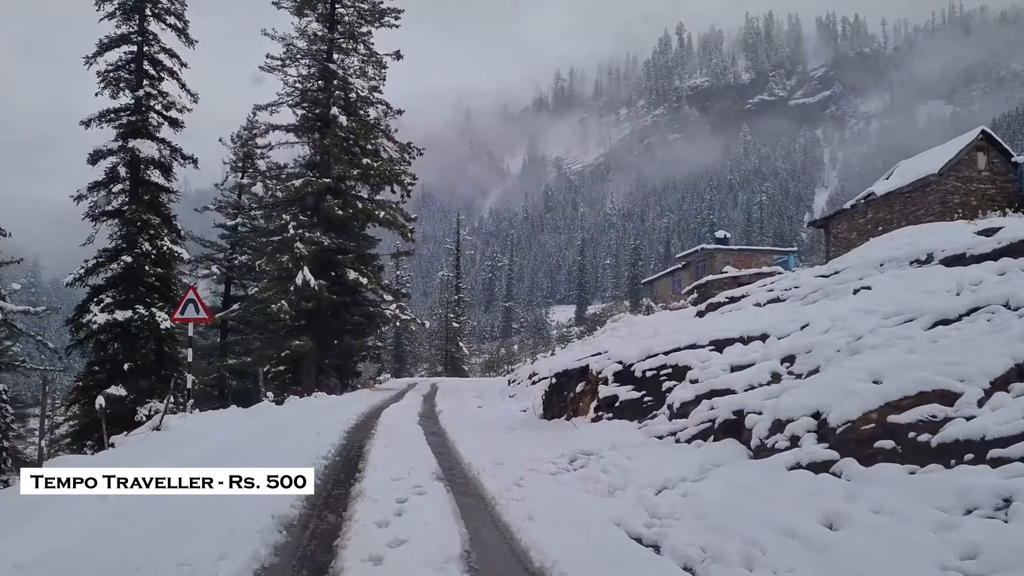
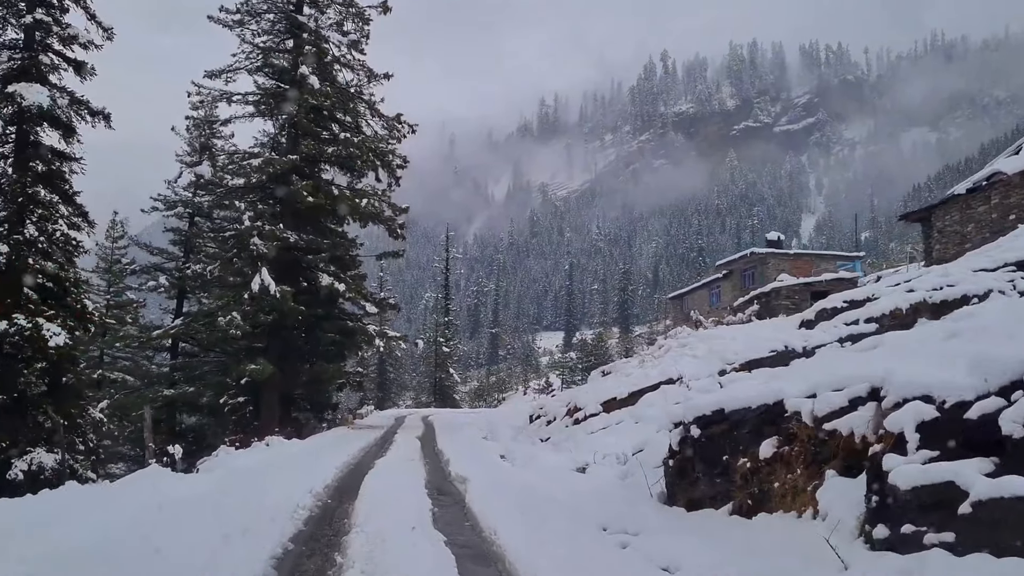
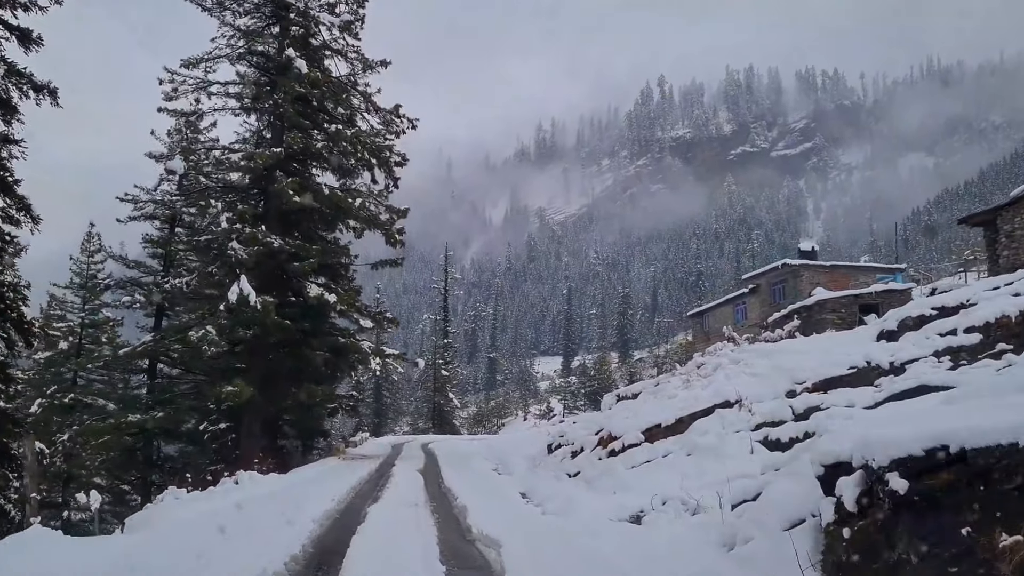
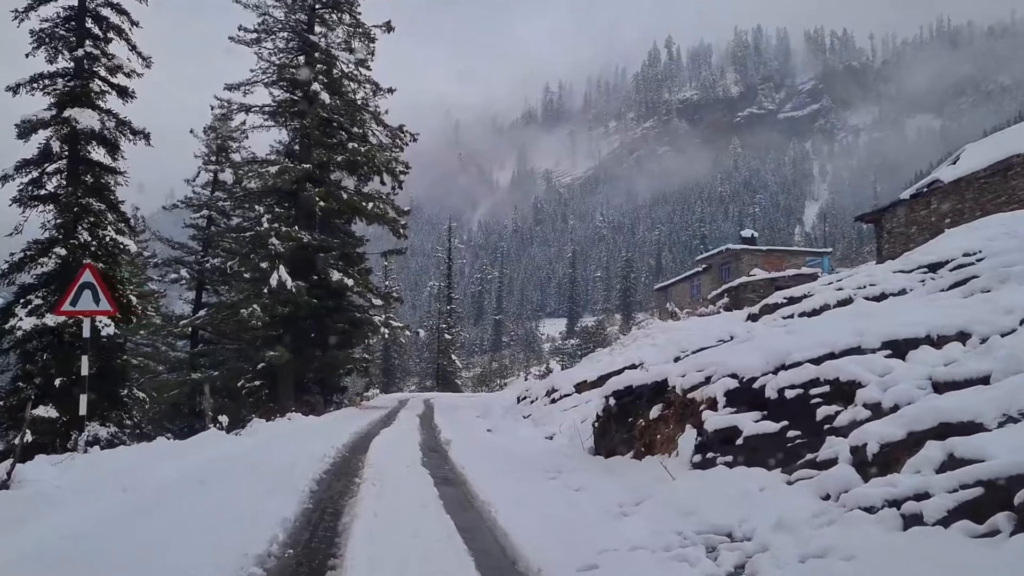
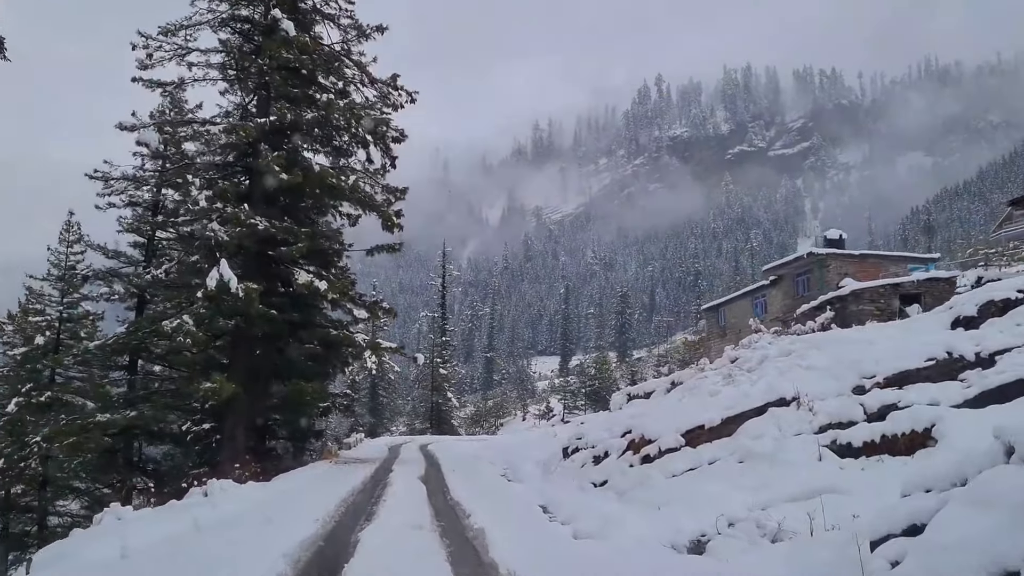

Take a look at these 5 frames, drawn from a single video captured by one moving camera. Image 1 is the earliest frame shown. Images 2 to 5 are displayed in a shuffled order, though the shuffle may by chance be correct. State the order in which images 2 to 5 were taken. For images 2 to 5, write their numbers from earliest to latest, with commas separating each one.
4, 2, 3, 5
